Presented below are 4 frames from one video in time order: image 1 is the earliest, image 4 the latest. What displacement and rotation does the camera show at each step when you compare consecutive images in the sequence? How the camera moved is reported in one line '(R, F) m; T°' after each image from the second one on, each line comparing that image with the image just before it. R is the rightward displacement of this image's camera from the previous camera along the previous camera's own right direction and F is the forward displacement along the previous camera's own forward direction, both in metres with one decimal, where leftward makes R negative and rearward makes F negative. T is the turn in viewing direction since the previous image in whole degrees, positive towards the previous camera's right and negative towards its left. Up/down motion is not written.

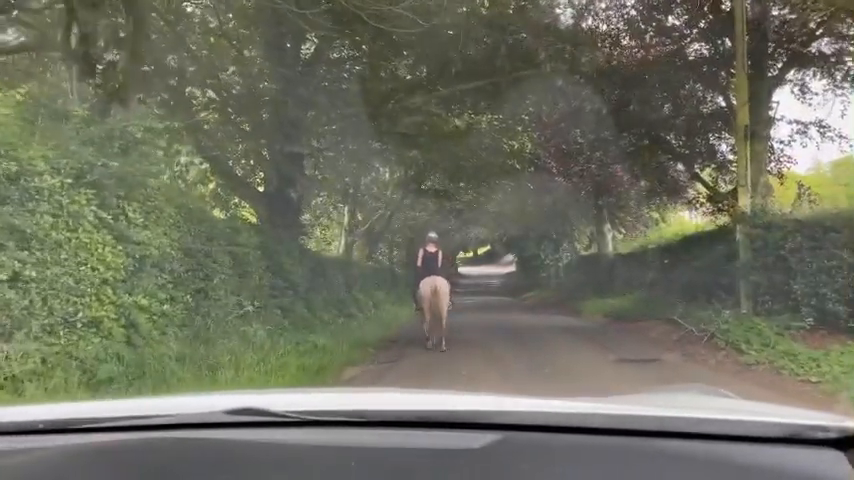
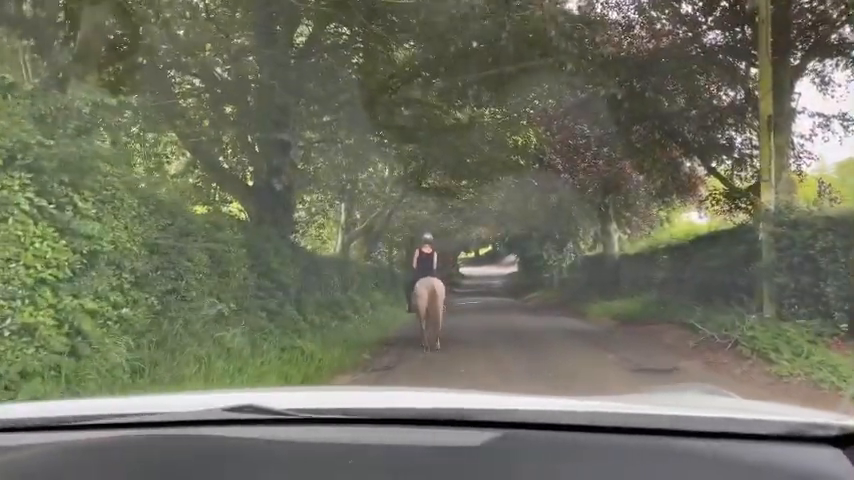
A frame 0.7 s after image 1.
(0.0, +0.9) m; 0°
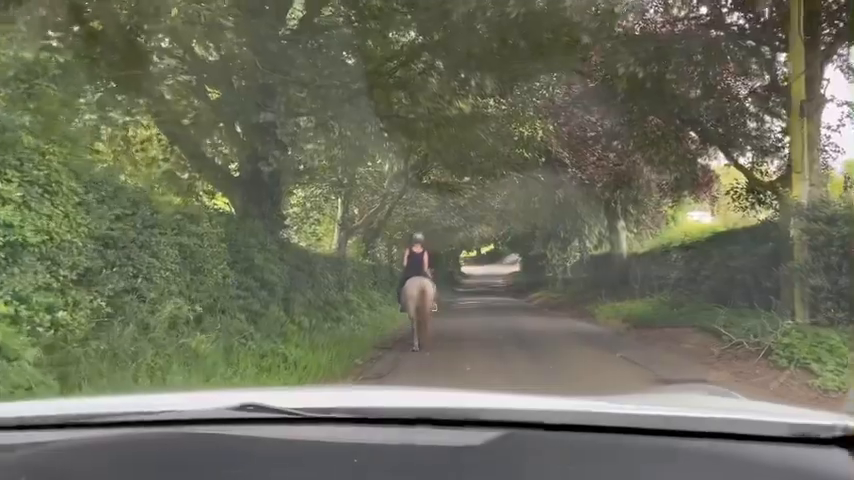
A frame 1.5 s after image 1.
(0.0, +1.0) m; 0°
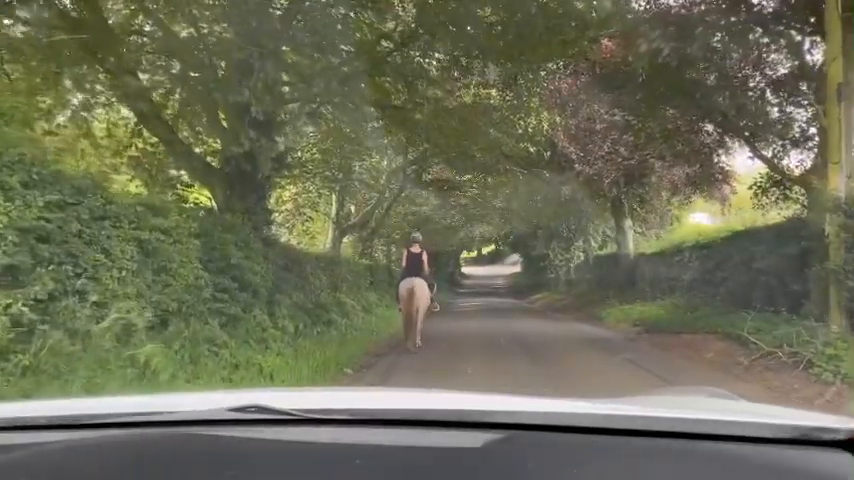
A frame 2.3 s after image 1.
(0.0, +1.0) m; 0°
